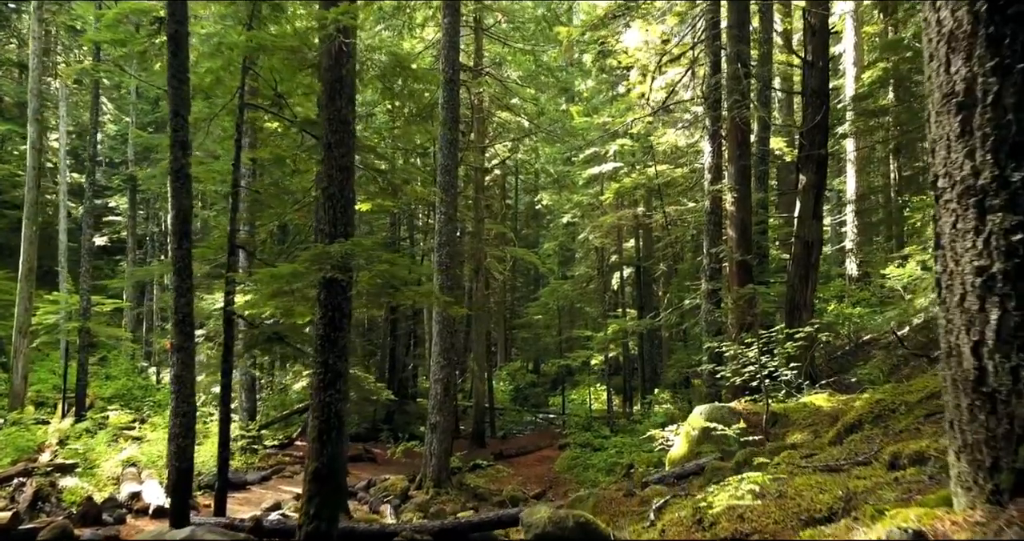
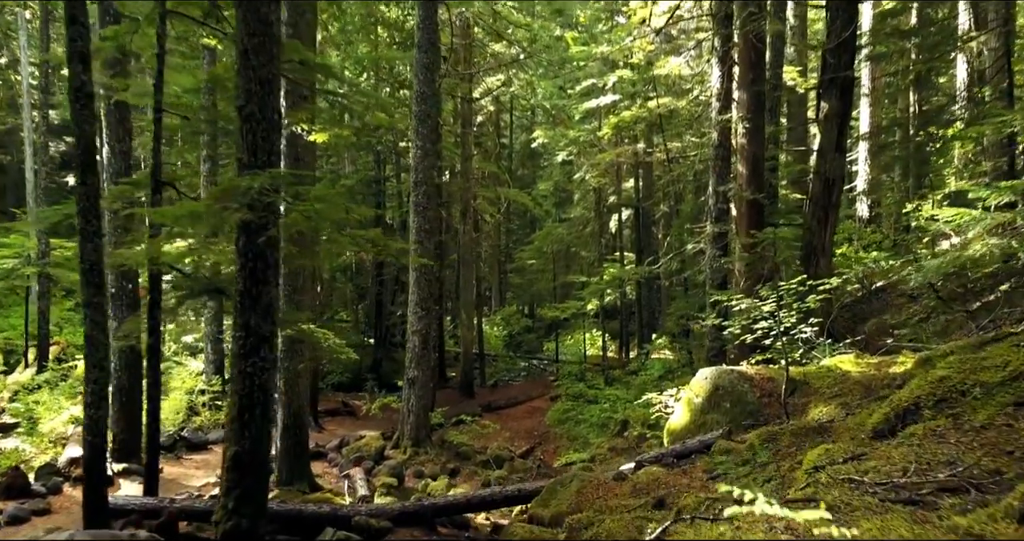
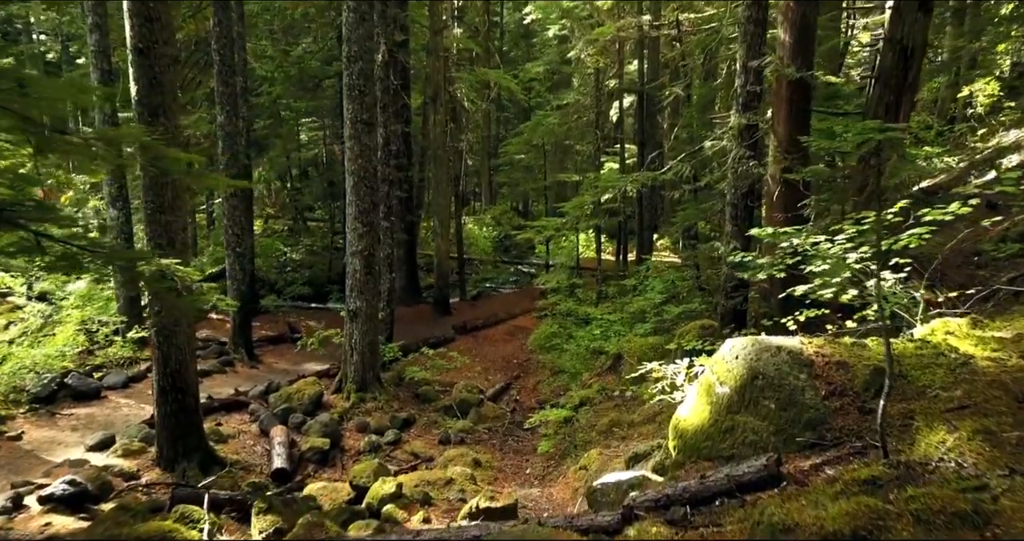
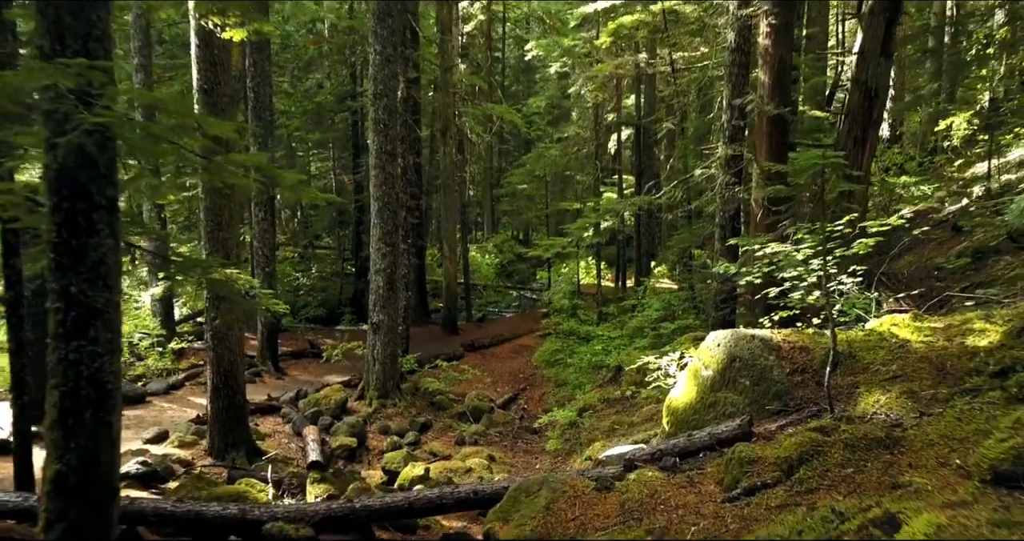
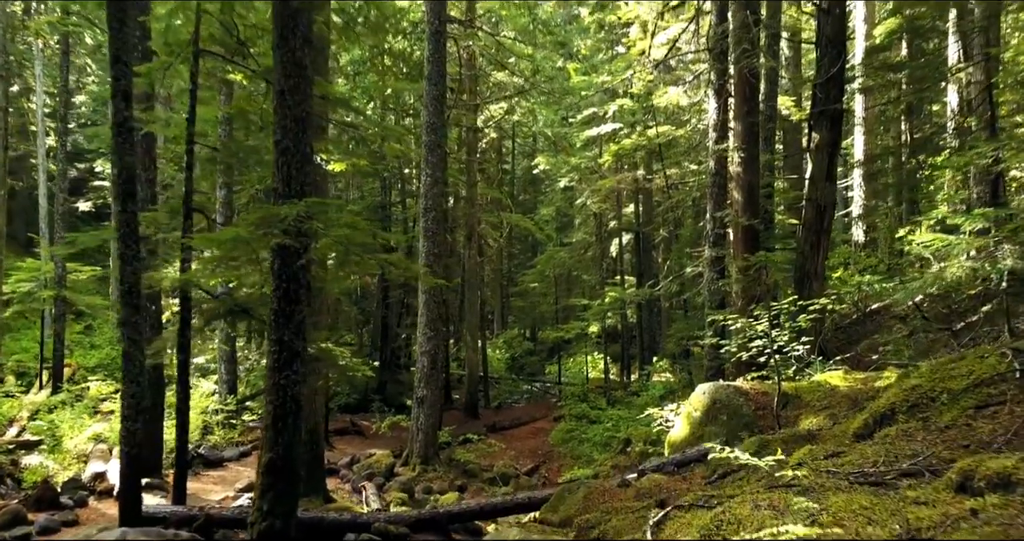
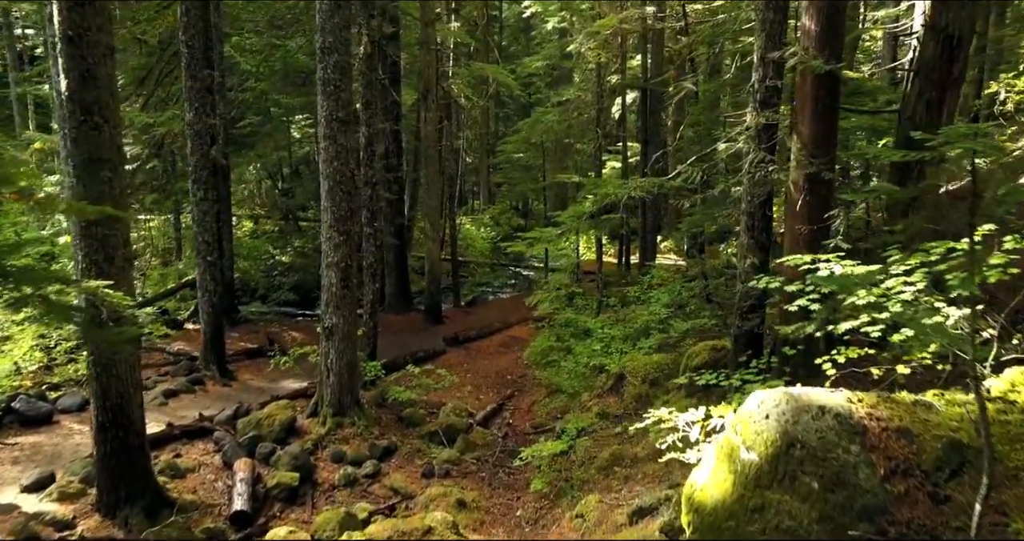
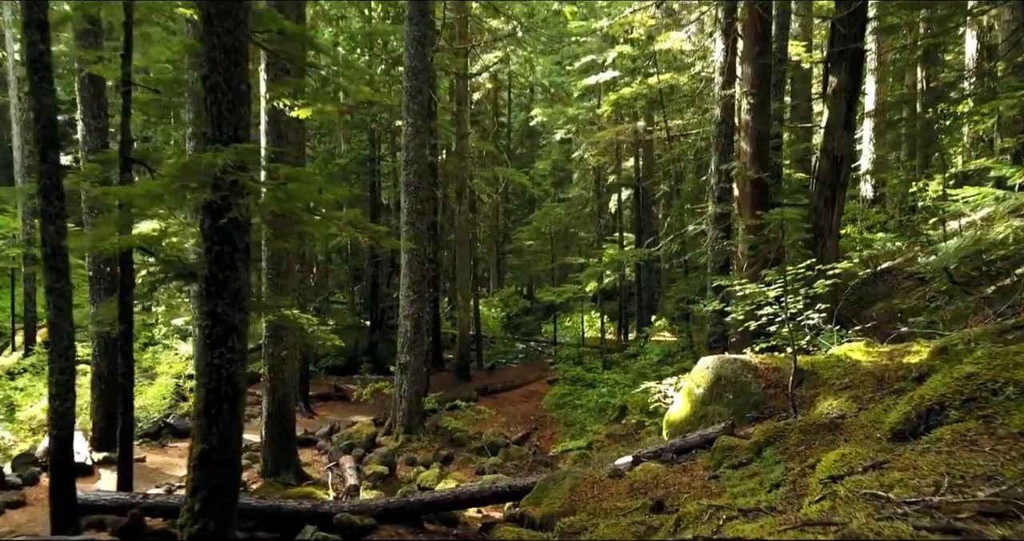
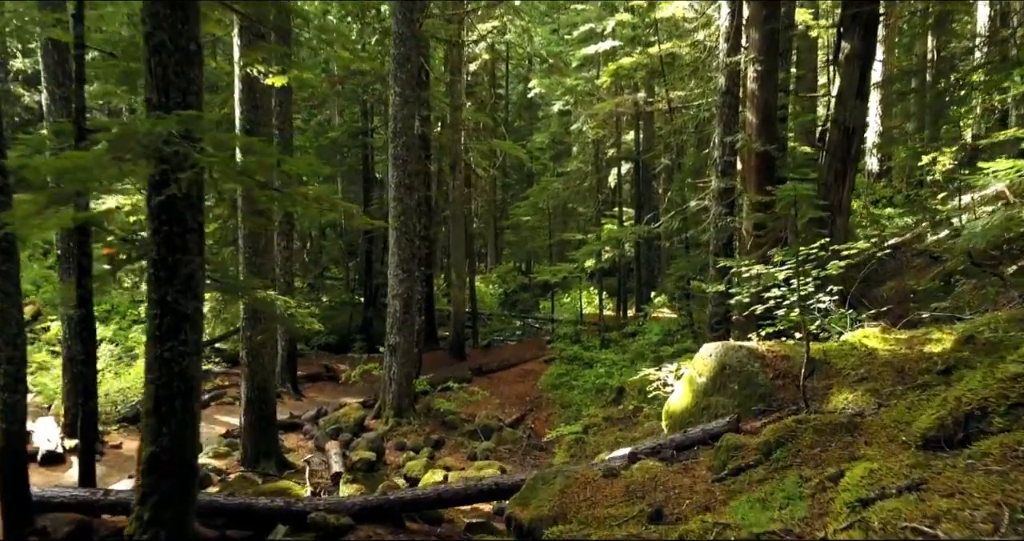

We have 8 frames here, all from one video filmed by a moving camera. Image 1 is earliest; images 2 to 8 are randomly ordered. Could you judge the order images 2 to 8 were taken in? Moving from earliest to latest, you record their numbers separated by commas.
5, 2, 7, 8, 4, 3, 6
